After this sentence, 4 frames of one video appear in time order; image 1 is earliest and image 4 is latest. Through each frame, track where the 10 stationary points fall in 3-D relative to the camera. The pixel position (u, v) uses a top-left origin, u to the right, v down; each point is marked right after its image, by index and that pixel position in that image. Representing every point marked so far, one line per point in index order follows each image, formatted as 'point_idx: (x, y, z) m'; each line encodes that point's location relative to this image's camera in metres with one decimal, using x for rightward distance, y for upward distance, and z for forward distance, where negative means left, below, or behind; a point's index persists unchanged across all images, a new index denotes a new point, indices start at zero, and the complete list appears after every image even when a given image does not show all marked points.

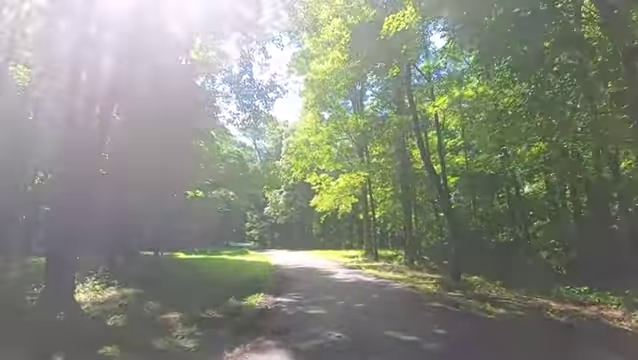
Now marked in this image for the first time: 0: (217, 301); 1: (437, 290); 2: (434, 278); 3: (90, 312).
0: (-2.0, -2.4, +9.6) m
1: (+2.6, -2.4, +10.8) m
2: (+3.2, -2.7, +13.7) m
3: (-4.0, -2.3, +8.6) m
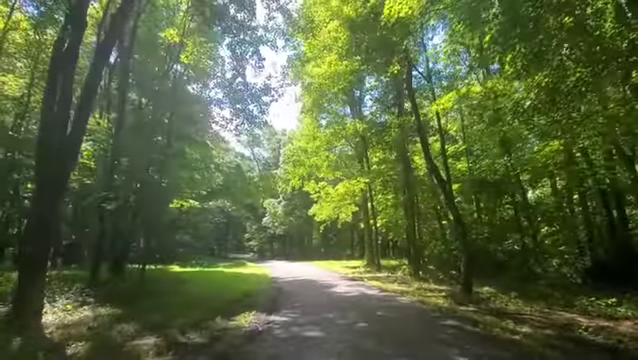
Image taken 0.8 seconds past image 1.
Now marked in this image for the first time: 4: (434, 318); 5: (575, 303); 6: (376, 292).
0: (-2.0, -2.4, +8.6) m
1: (+2.6, -2.5, +9.8) m
2: (+3.2, -2.8, +12.7) m
3: (-4.0, -2.4, +7.5) m
4: (+1.9, -2.3, +8.3) m
5: (+5.8, -2.8, +11.2) m
6: (+1.4, -2.8, +12.5) m
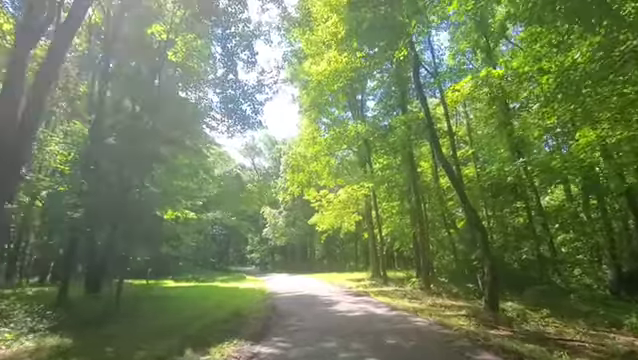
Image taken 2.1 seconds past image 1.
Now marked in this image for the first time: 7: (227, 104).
0: (-2.1, -2.4, +7.0) m
1: (+2.5, -2.4, +8.1) m
2: (+3.2, -2.8, +11.0) m
3: (-4.0, -2.4, +5.9) m
4: (+1.9, -2.2, +6.7) m
5: (+5.7, -2.7, +9.5) m
6: (+1.4, -2.9, +10.8) m
7: (-3.4, +2.7, +18.2) m
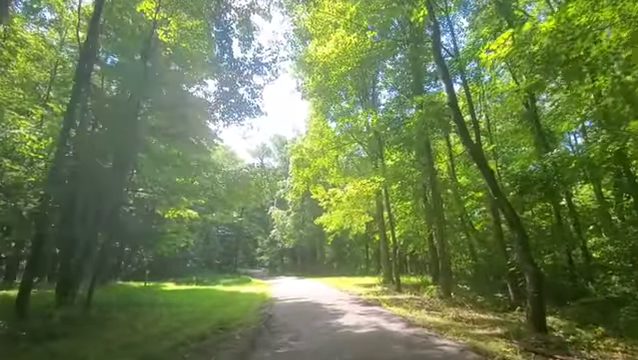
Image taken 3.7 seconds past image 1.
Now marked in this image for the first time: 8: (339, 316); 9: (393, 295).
0: (-2.1, -2.1, +5.1) m
1: (+2.5, -2.2, +6.2) m
2: (+3.2, -2.6, +9.0) m
3: (-4.1, -2.1, +4.1) m
4: (+1.8, -2.0, +4.7) m
5: (+5.7, -2.5, +7.4) m
6: (+1.4, -2.6, +8.9) m
7: (-3.1, +3.0, +16.4) m
8: (+0.4, -3.0, +10.9) m
9: (+2.4, -3.7, +15.9) m
